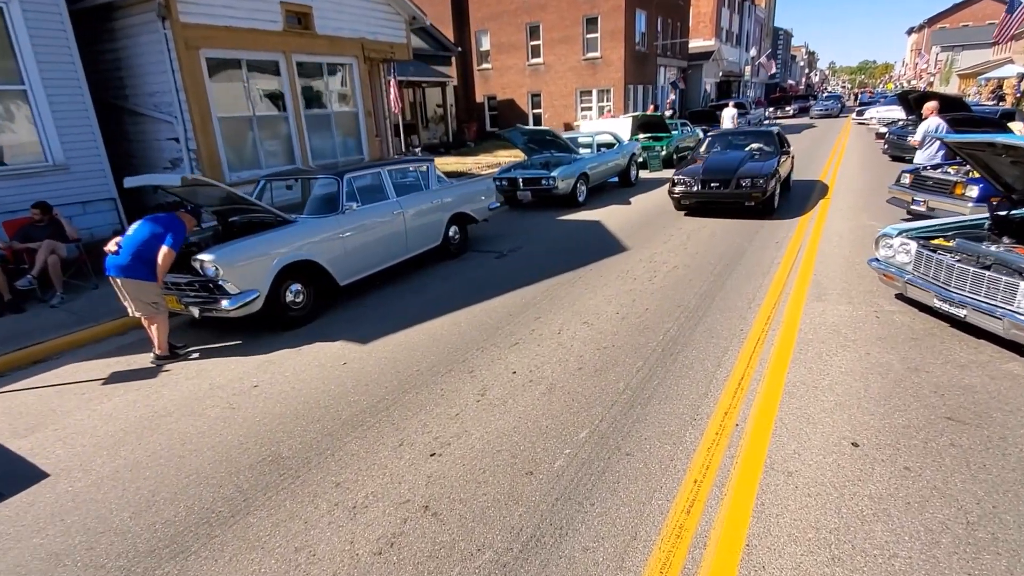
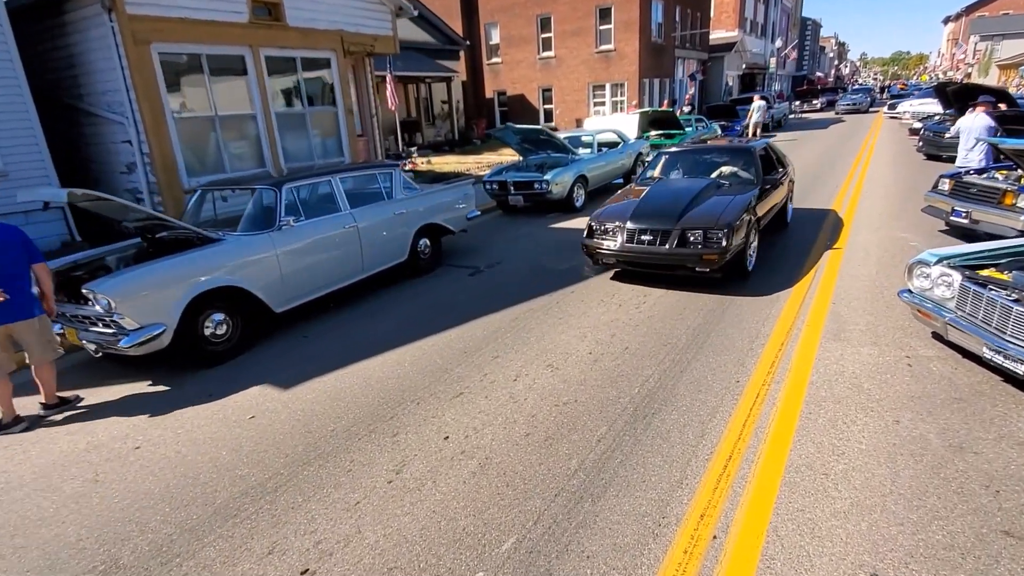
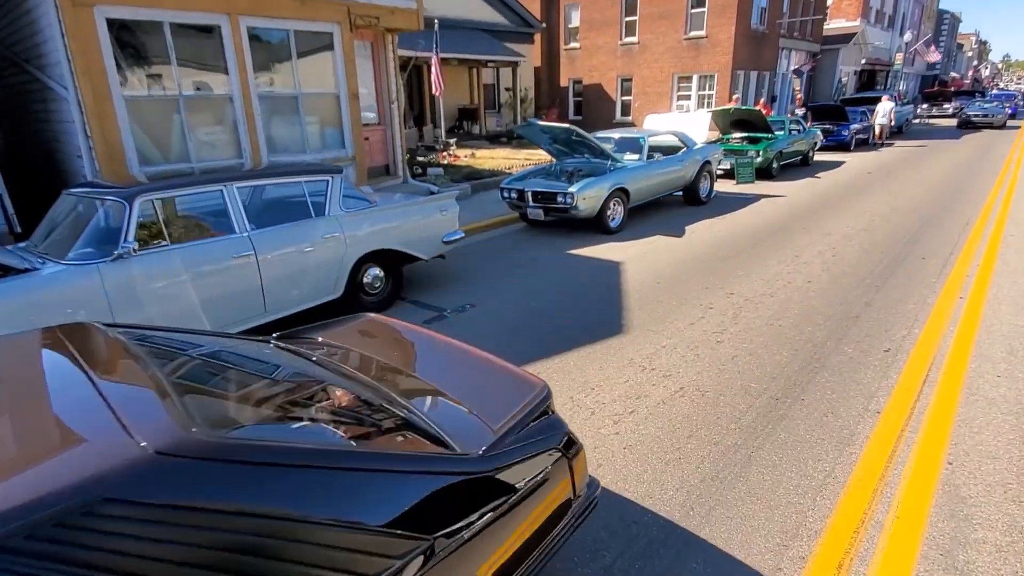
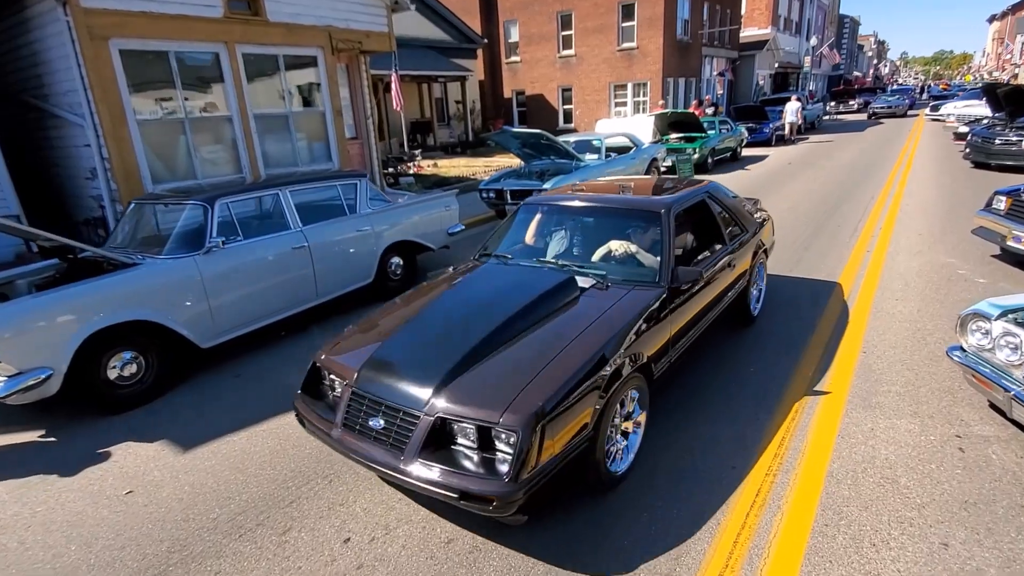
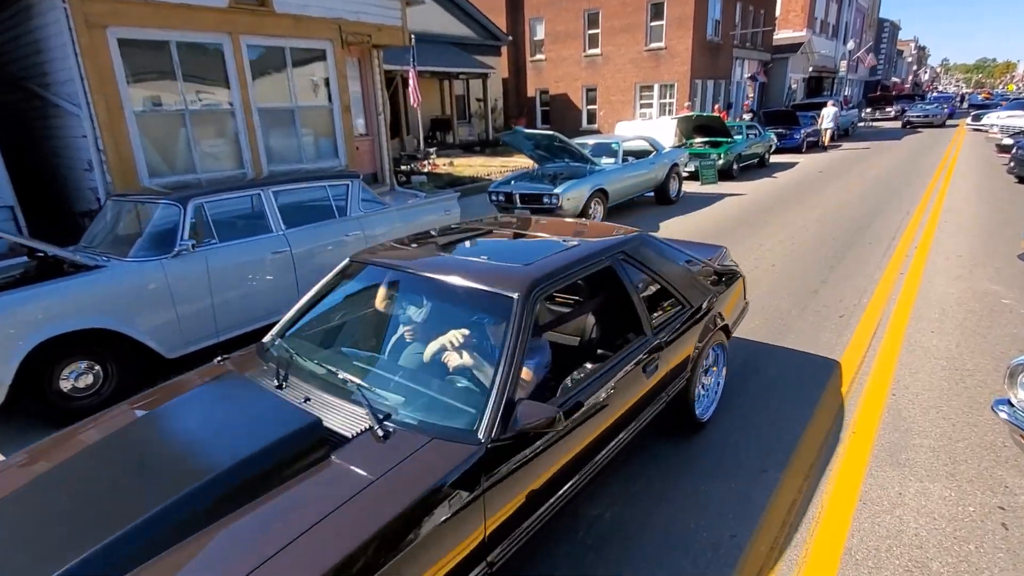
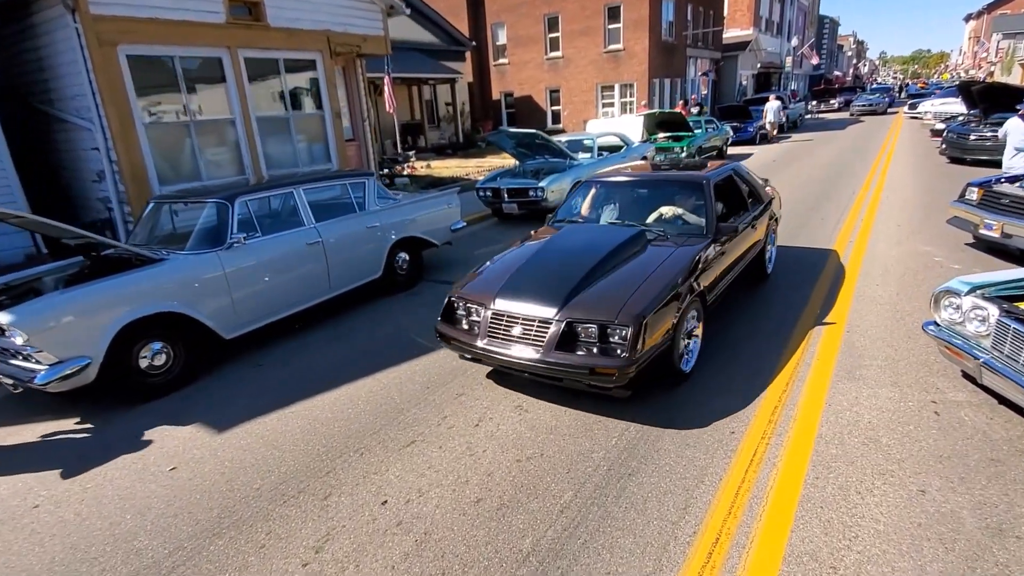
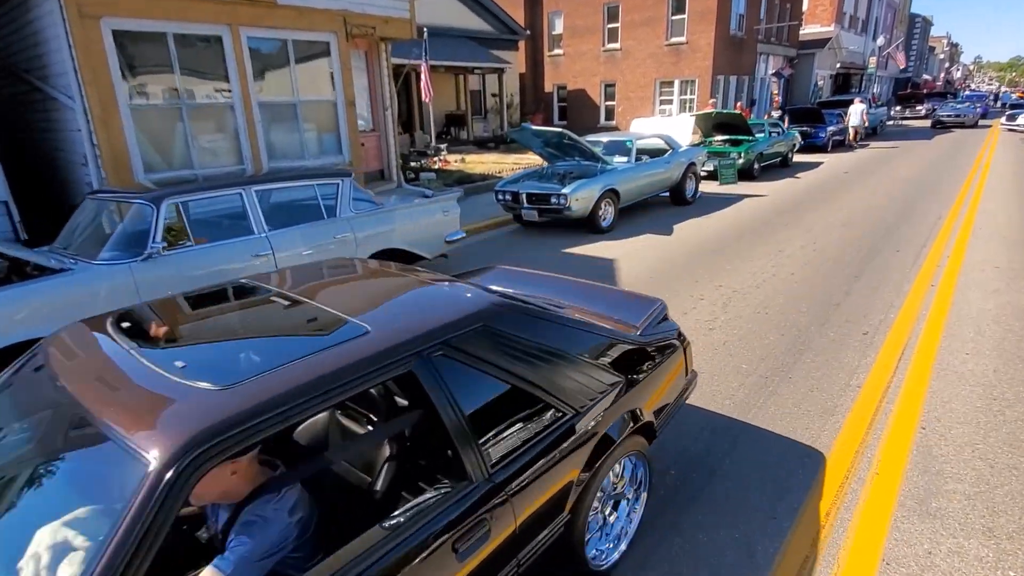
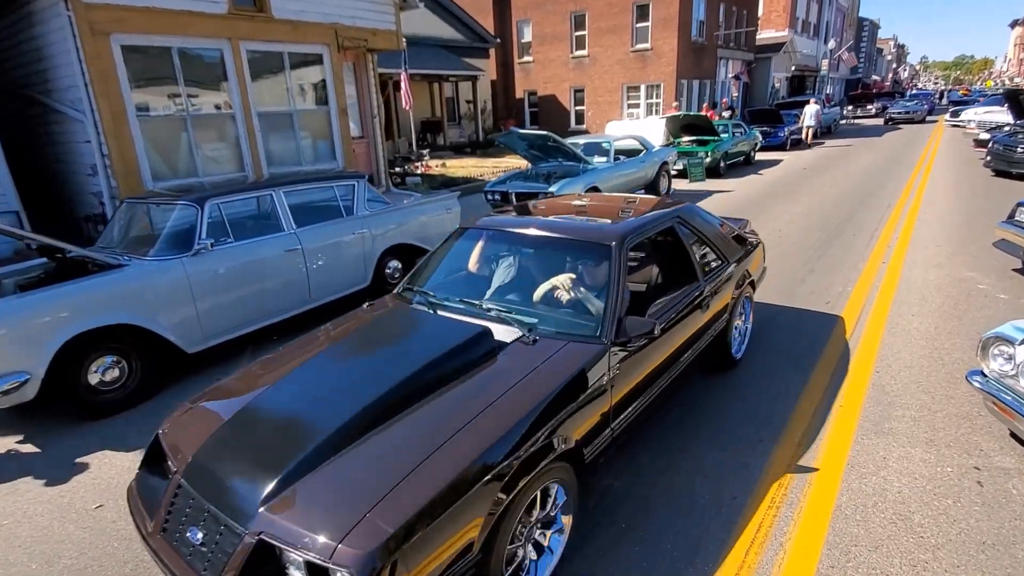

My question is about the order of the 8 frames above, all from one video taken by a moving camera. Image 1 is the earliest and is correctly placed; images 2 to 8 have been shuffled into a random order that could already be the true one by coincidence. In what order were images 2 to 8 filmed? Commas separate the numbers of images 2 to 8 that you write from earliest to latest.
2, 6, 4, 8, 5, 7, 3
